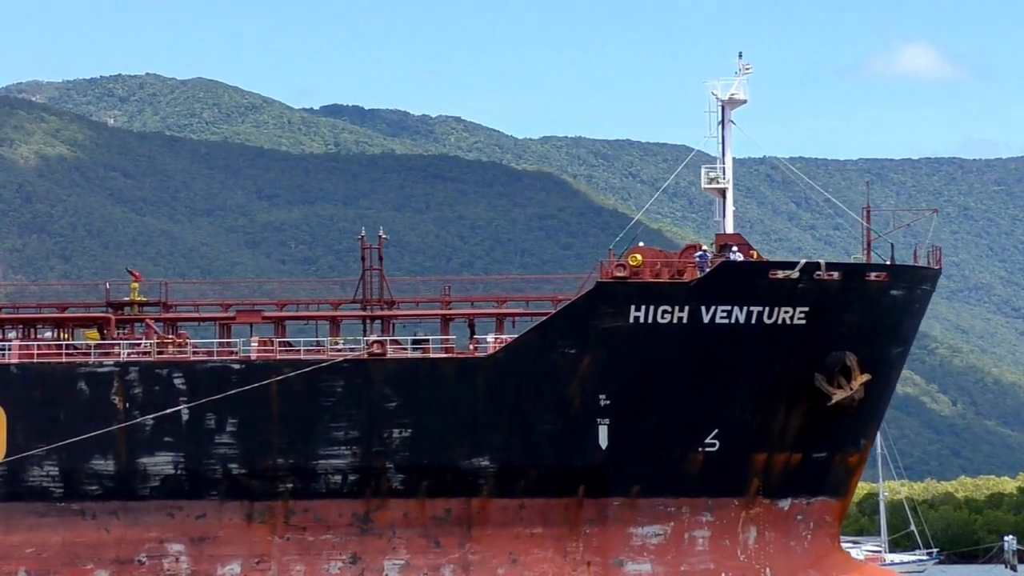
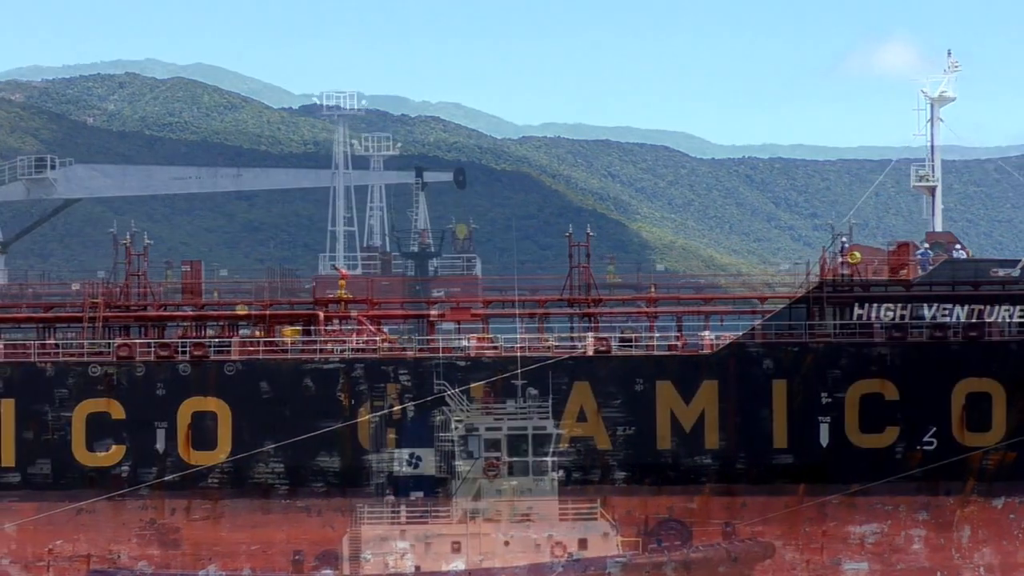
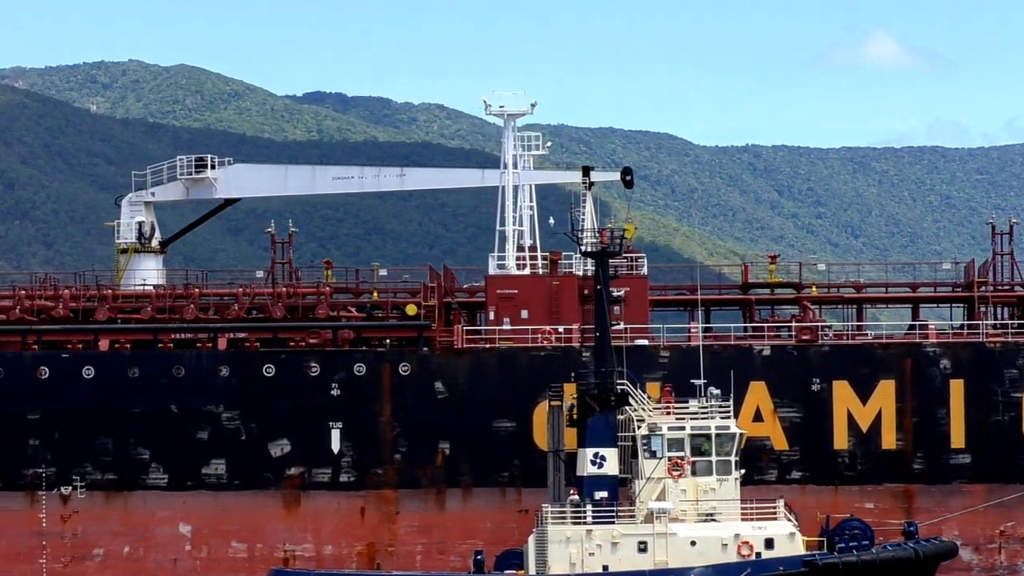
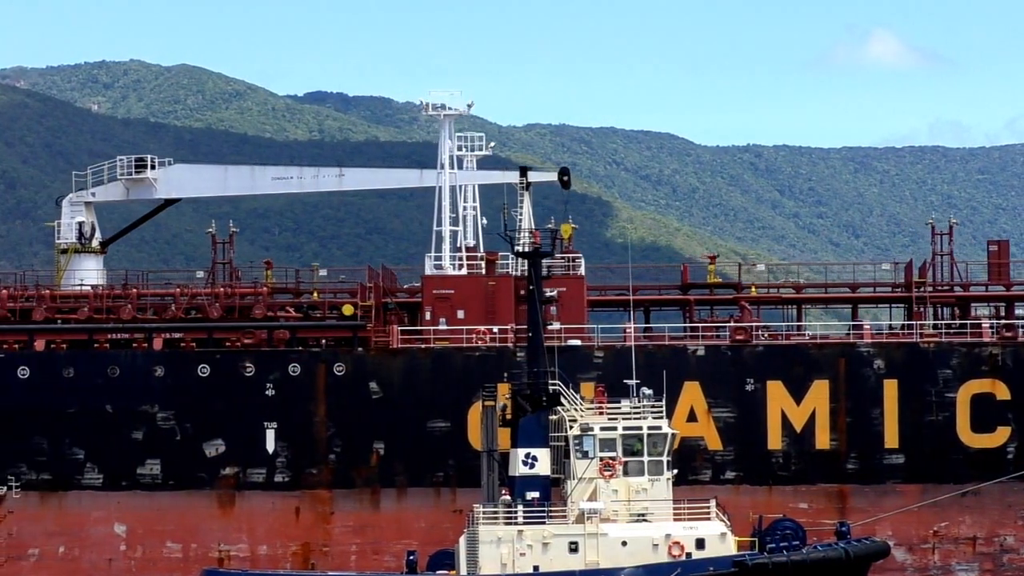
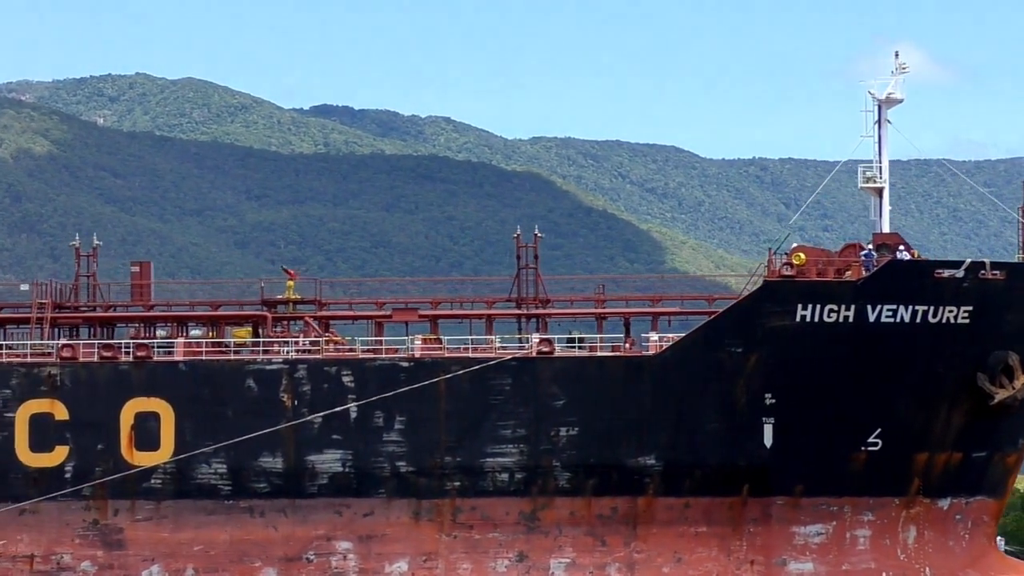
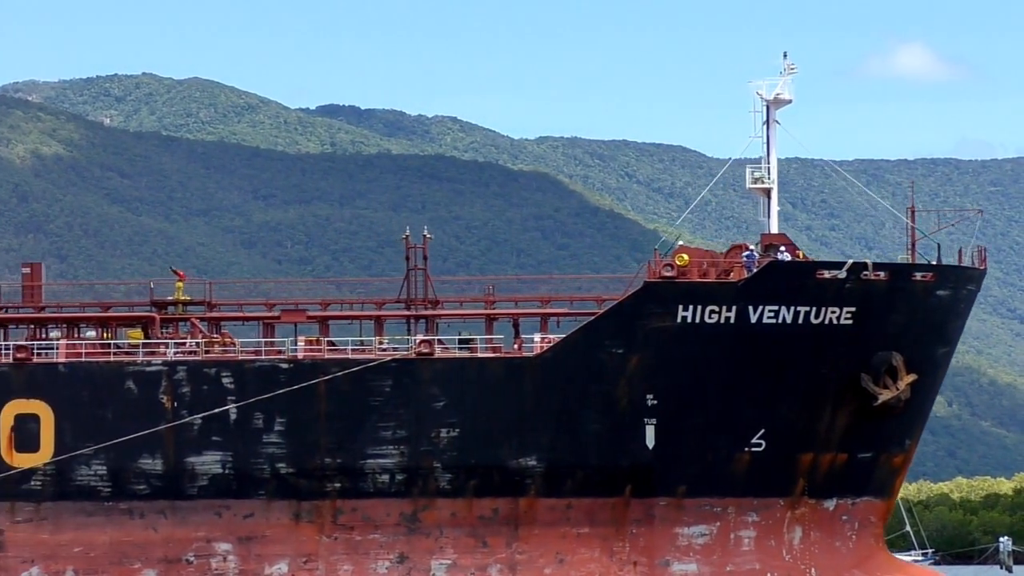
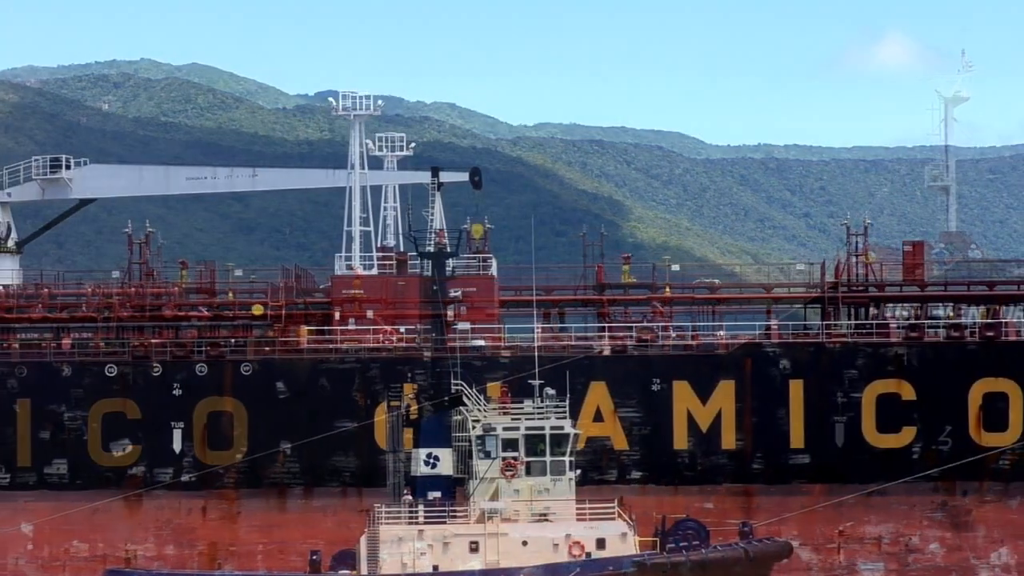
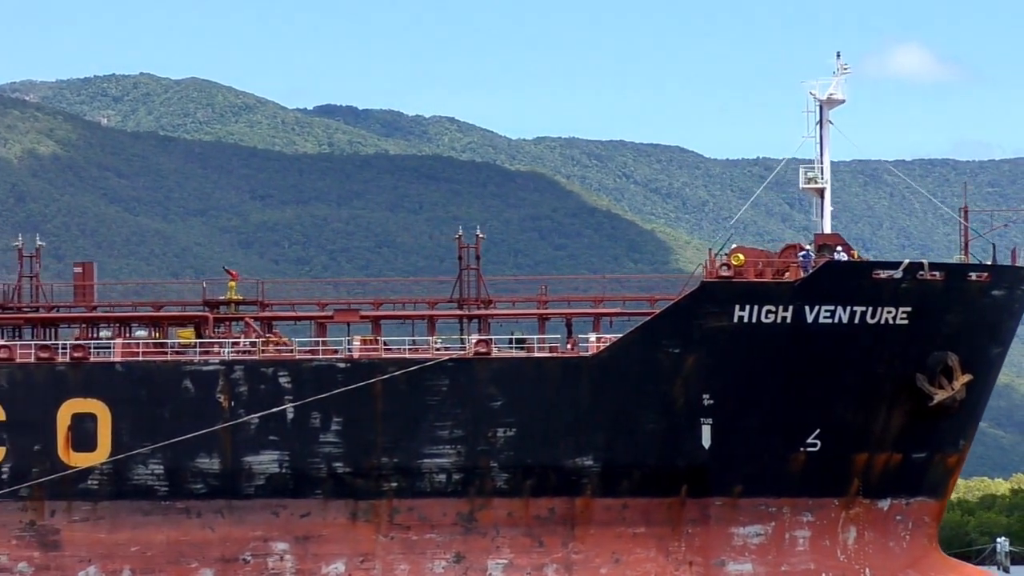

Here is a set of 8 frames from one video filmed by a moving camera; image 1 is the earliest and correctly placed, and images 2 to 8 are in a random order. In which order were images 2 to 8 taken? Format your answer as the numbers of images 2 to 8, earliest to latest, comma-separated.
6, 8, 5, 2, 7, 4, 3
